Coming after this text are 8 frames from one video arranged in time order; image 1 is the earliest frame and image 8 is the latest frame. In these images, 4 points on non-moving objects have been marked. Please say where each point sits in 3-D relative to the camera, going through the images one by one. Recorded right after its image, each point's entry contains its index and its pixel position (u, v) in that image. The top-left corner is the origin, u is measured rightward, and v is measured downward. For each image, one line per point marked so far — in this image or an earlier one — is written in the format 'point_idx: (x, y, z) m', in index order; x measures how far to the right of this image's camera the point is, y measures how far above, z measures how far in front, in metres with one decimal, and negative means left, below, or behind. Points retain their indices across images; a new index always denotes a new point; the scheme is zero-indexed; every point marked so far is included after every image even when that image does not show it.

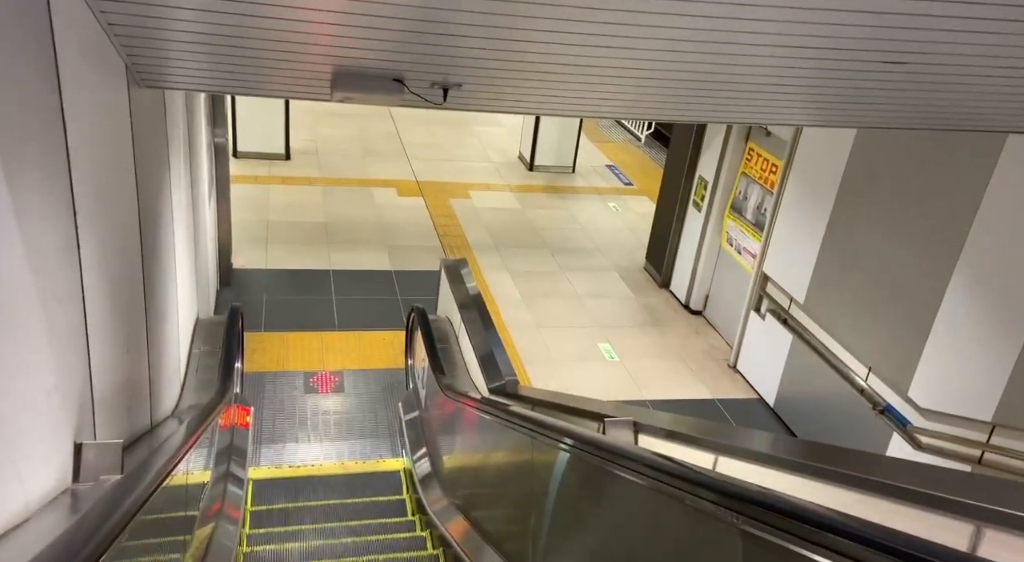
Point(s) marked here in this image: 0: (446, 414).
0: (-0.4, -0.7, +4.3) m
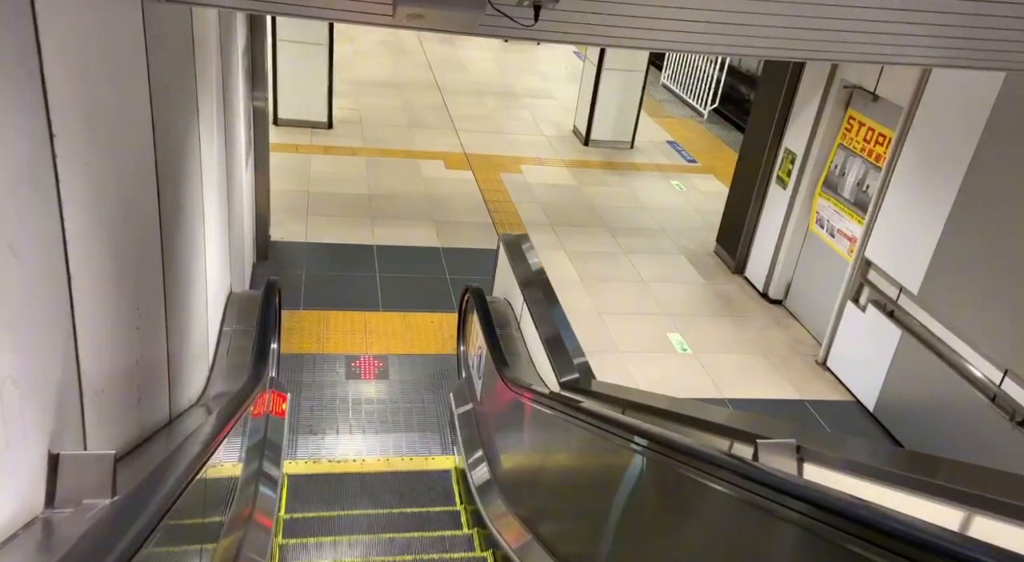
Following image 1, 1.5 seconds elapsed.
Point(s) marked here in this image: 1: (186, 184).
0: (0.0, -0.6, +3.8) m
1: (-1.1, +0.3, +2.7) m
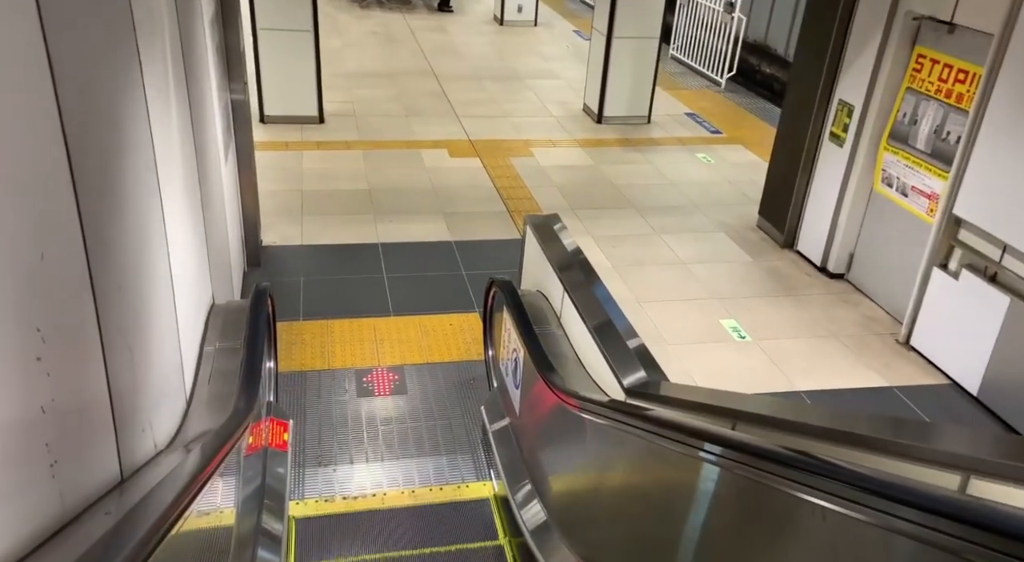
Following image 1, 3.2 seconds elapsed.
0: (+0.2, -0.6, +3.2) m
1: (-1.0, +0.3, +2.0) m
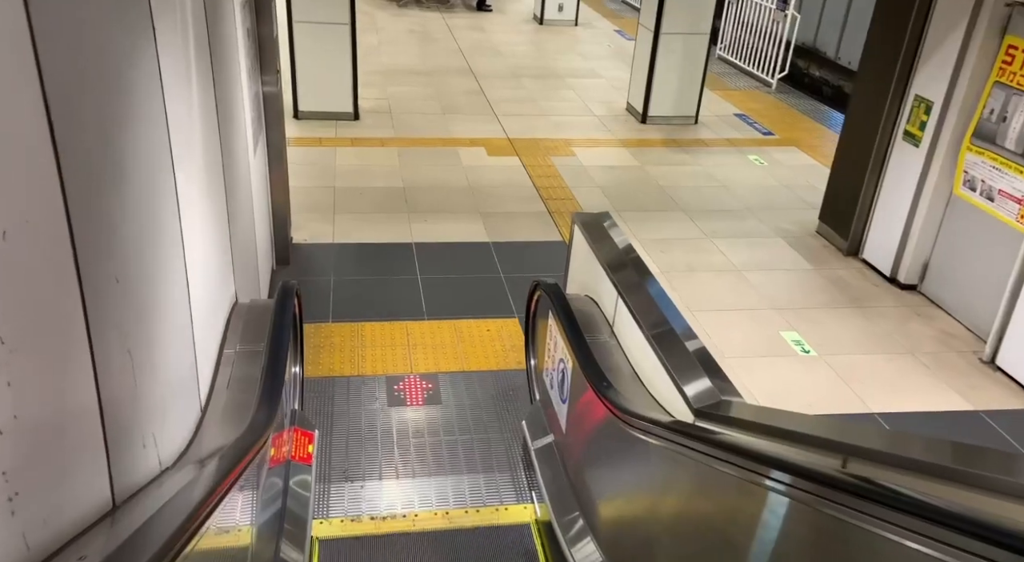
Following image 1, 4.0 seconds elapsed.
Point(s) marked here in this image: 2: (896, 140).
0: (+0.3, -0.6, +2.9) m
1: (-0.8, +0.3, +1.8) m
2: (+2.3, +0.8, +4.6) m
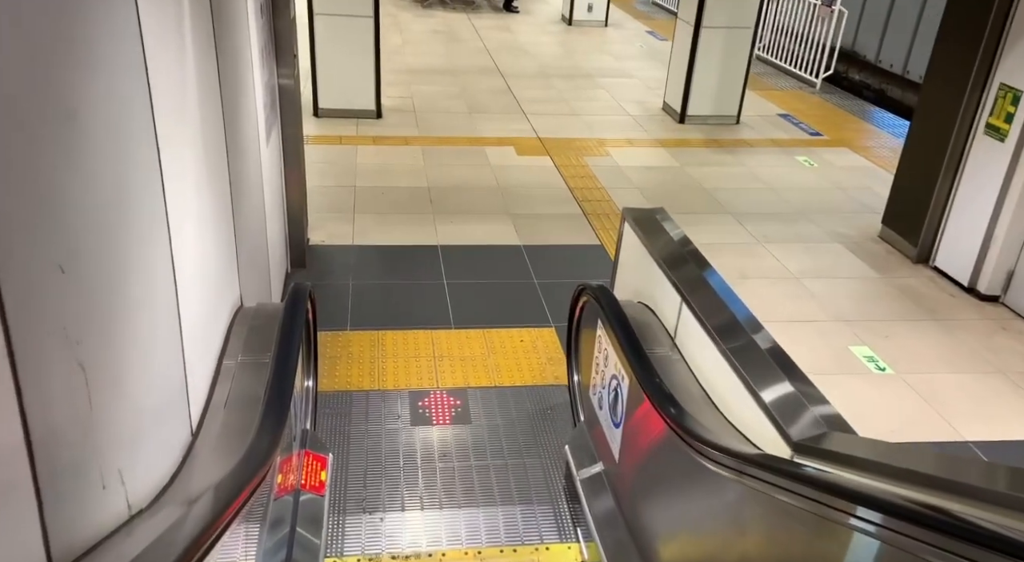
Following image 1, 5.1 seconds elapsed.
0: (+0.5, -0.6, +2.4) m
1: (-0.7, +0.3, +1.4) m
2: (+2.5, +0.8, +4.2) m
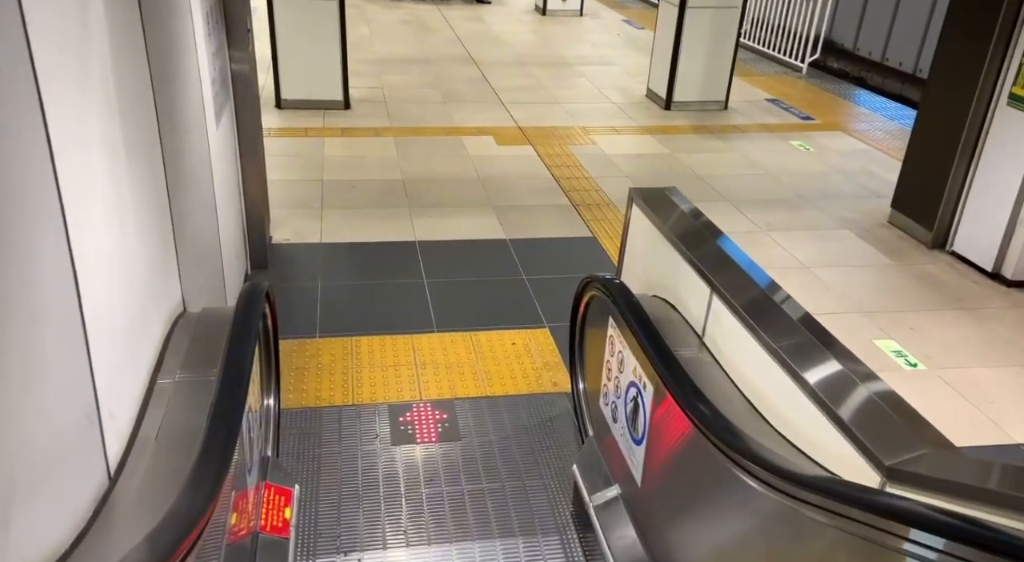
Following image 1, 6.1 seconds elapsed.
0: (+0.5, -0.6, +2.0) m
1: (-0.7, +0.3, +0.9) m
2: (+2.4, +0.9, +3.8) m
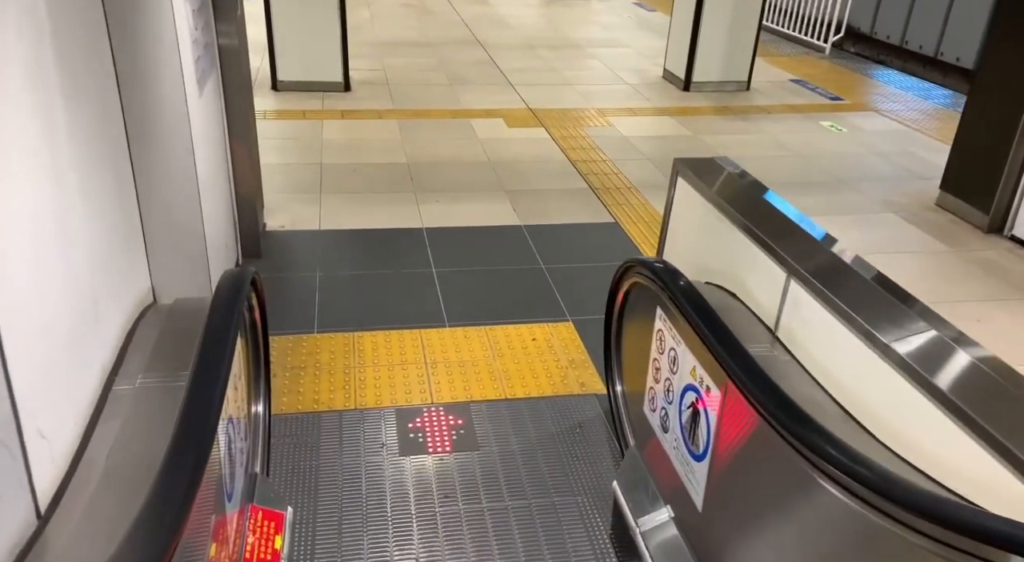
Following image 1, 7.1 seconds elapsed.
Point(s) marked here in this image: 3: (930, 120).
0: (+0.6, -0.5, +1.7) m
1: (-0.6, +0.4, +0.6) m
2: (+2.5, +0.9, +3.5) m
3: (+3.2, +1.2, +5.9) m
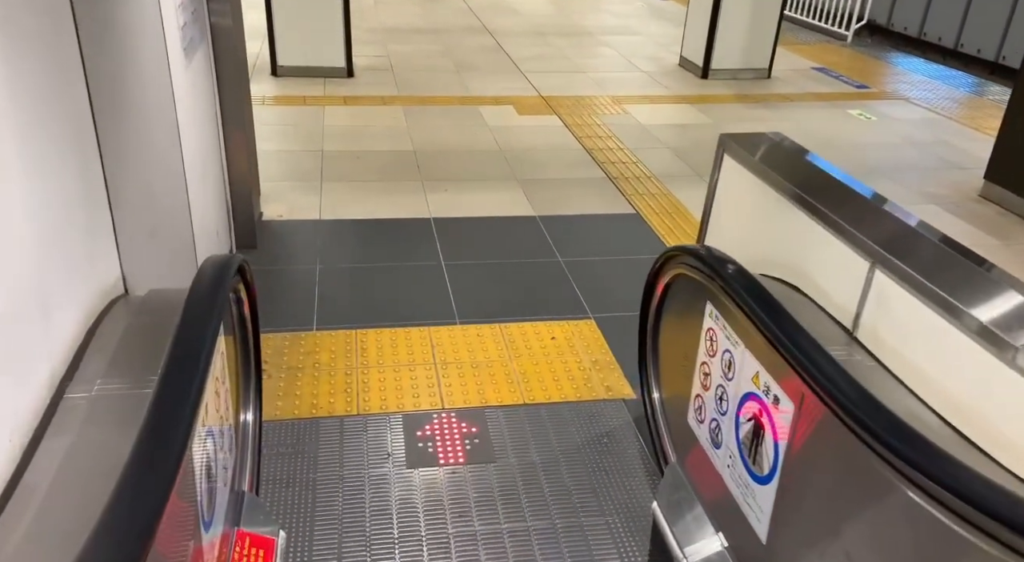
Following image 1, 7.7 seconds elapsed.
0: (+0.6, -0.5, +1.4) m
1: (-0.6, +0.4, +0.3) m
2: (+2.5, +0.9, +3.2) m
3: (+3.2, +1.2, +5.7) m
